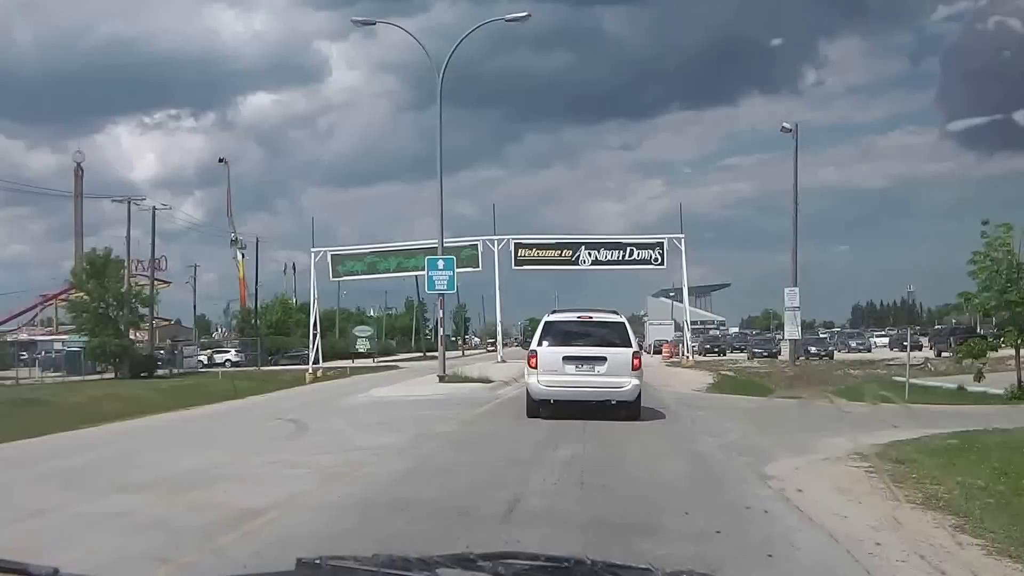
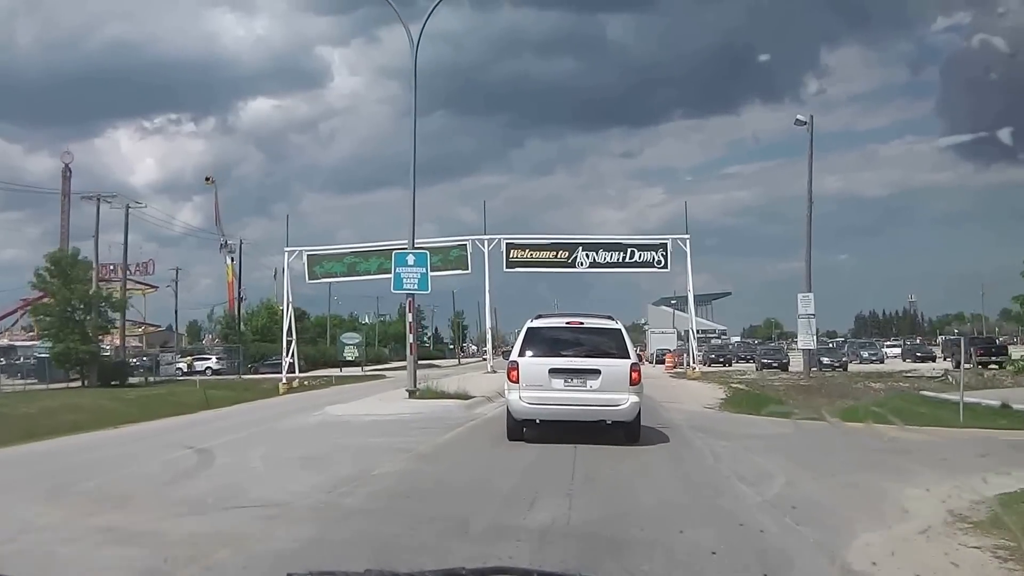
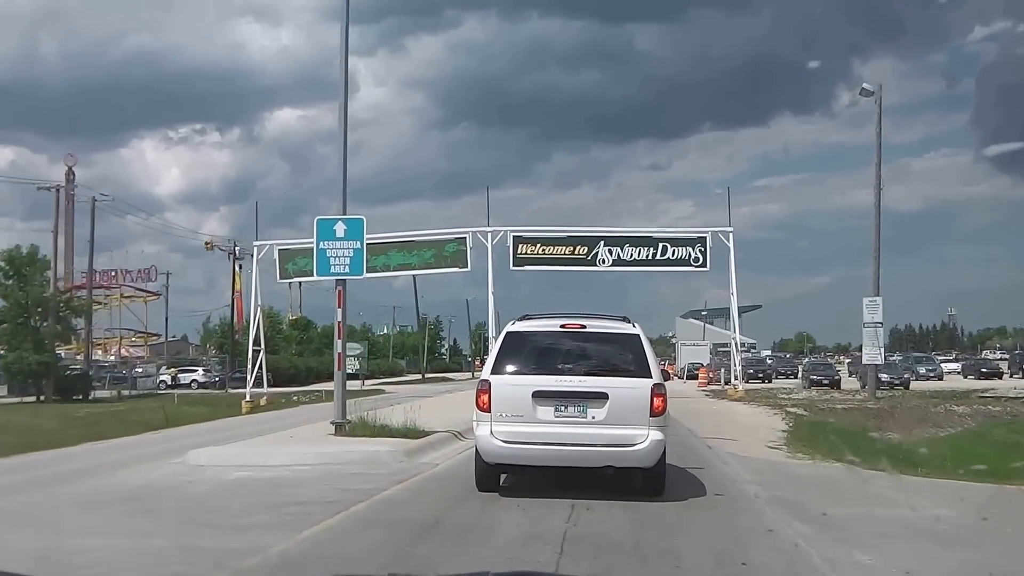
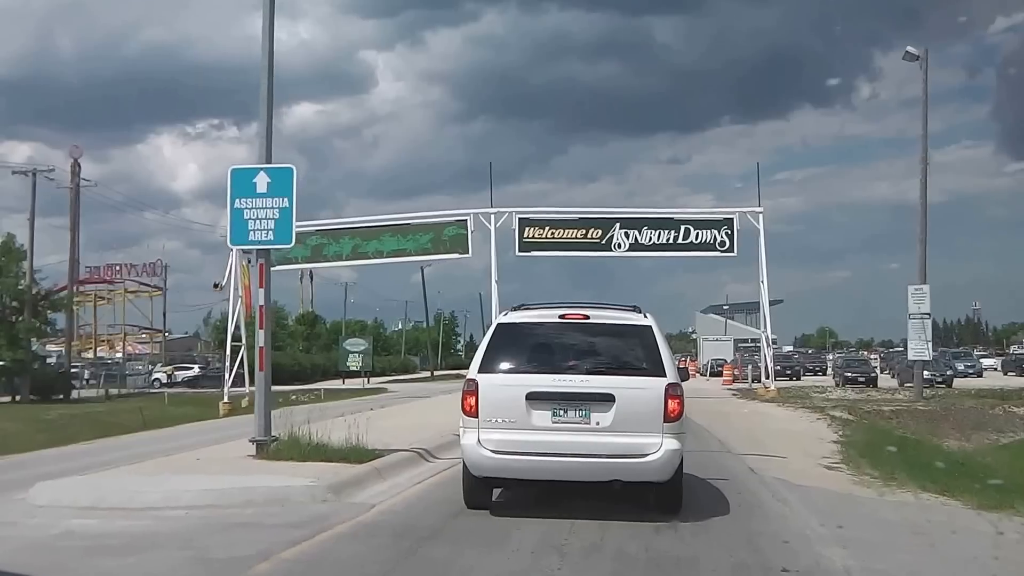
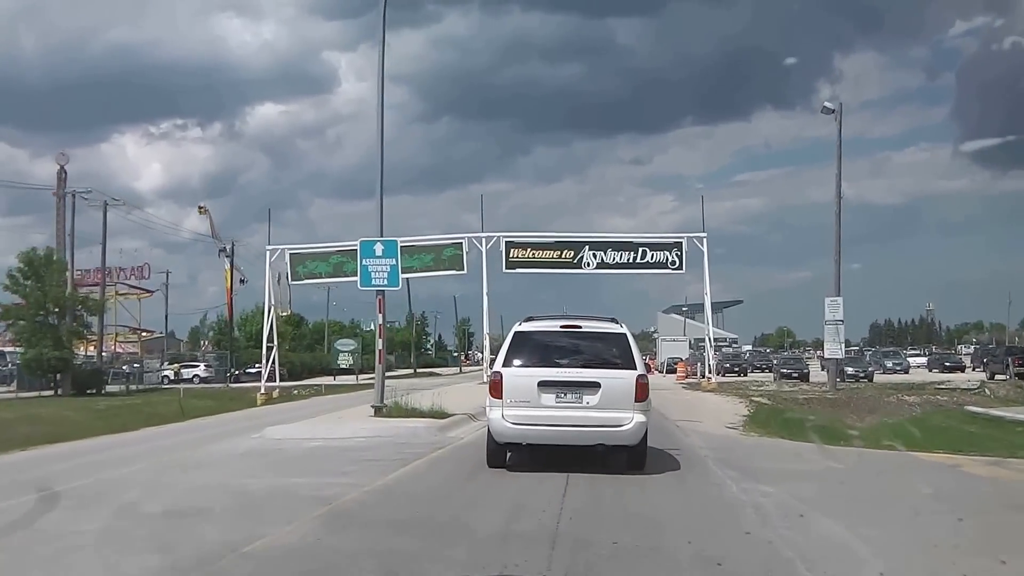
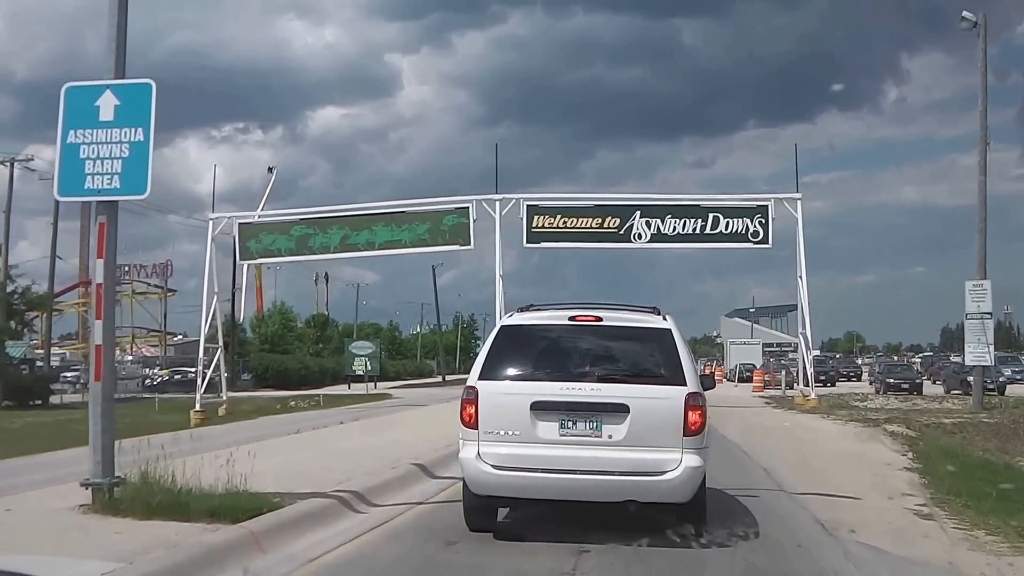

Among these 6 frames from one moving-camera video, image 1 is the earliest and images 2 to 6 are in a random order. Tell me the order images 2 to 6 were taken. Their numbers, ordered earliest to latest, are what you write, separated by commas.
2, 5, 3, 4, 6
